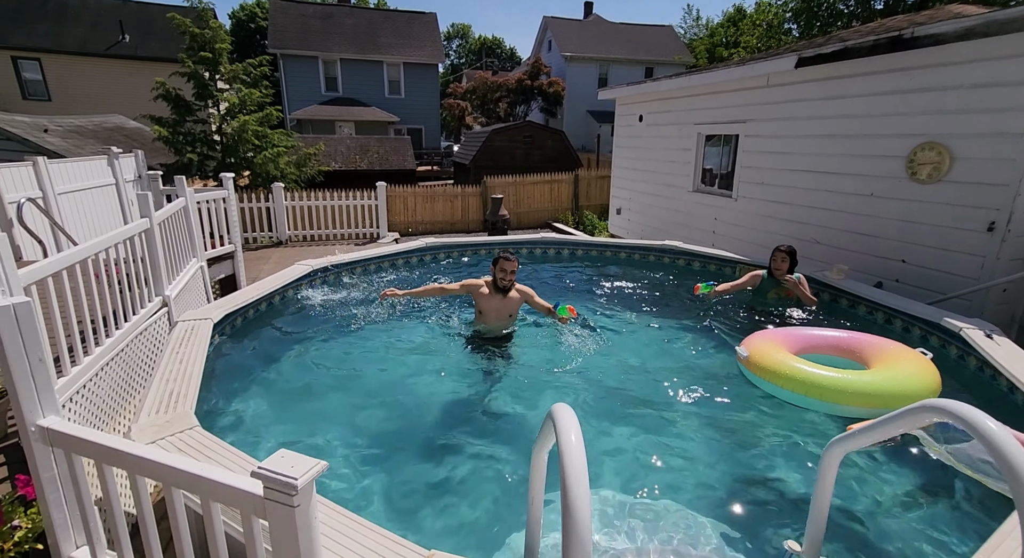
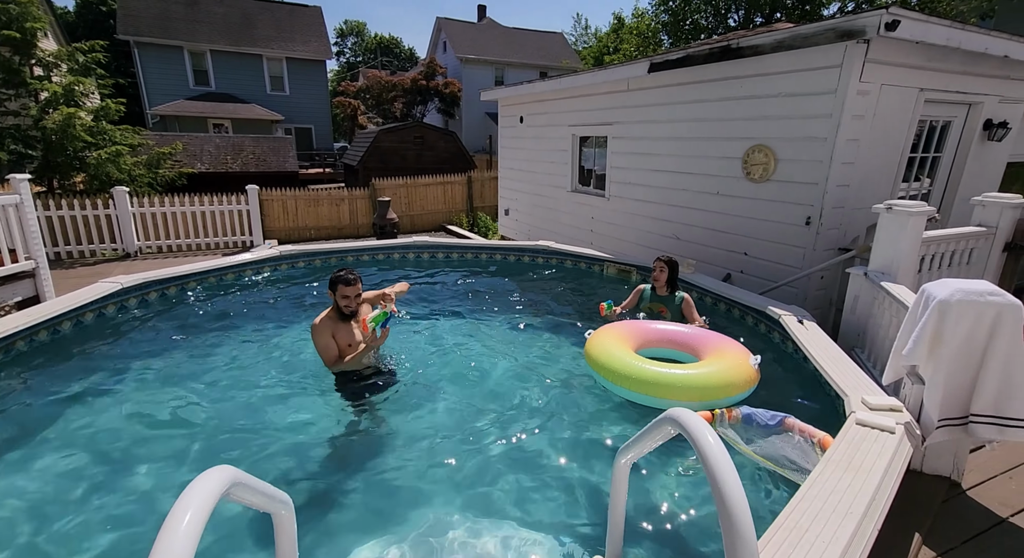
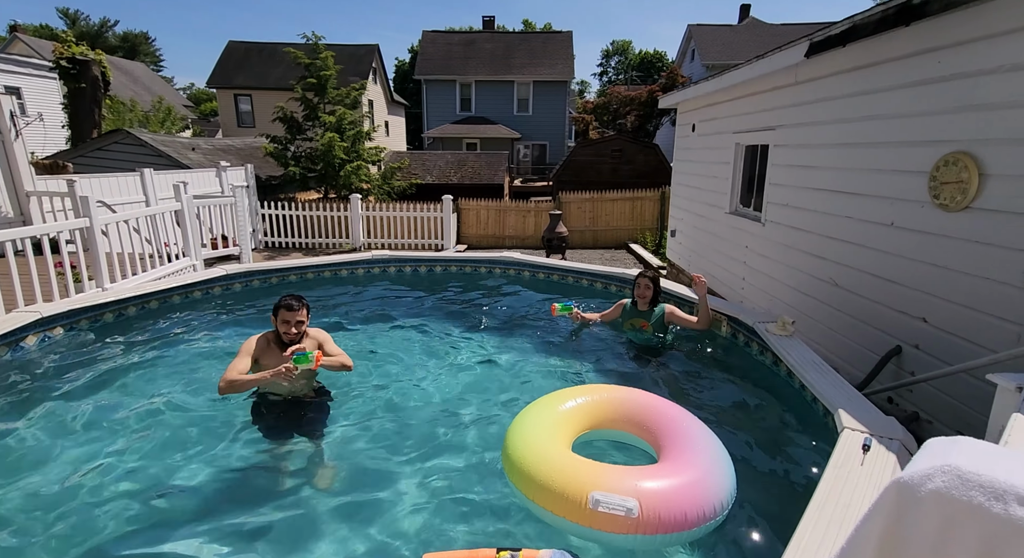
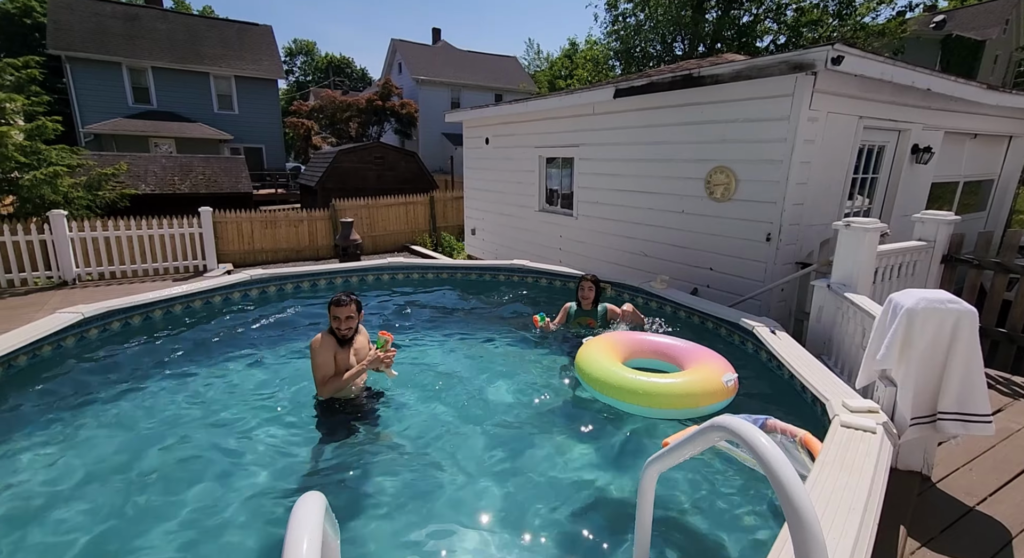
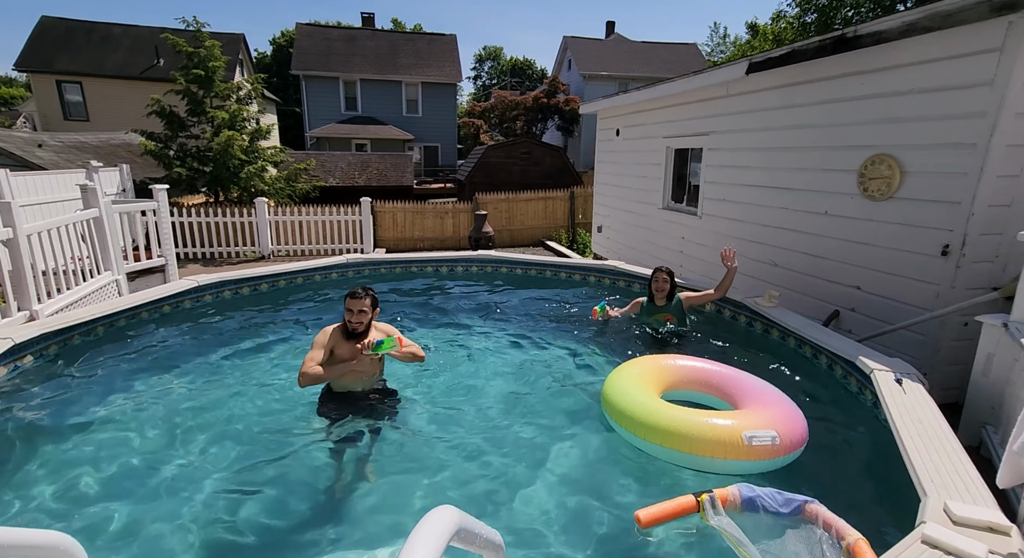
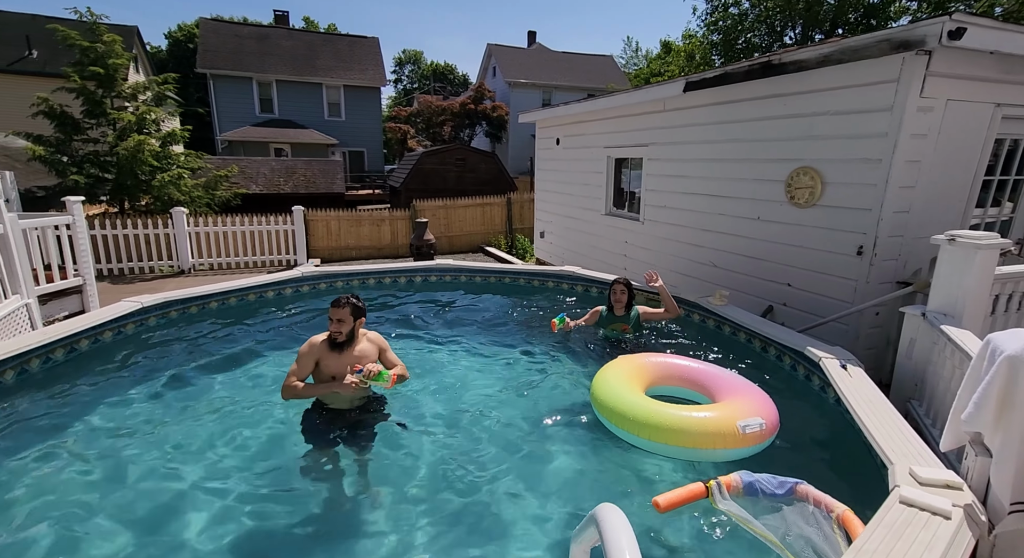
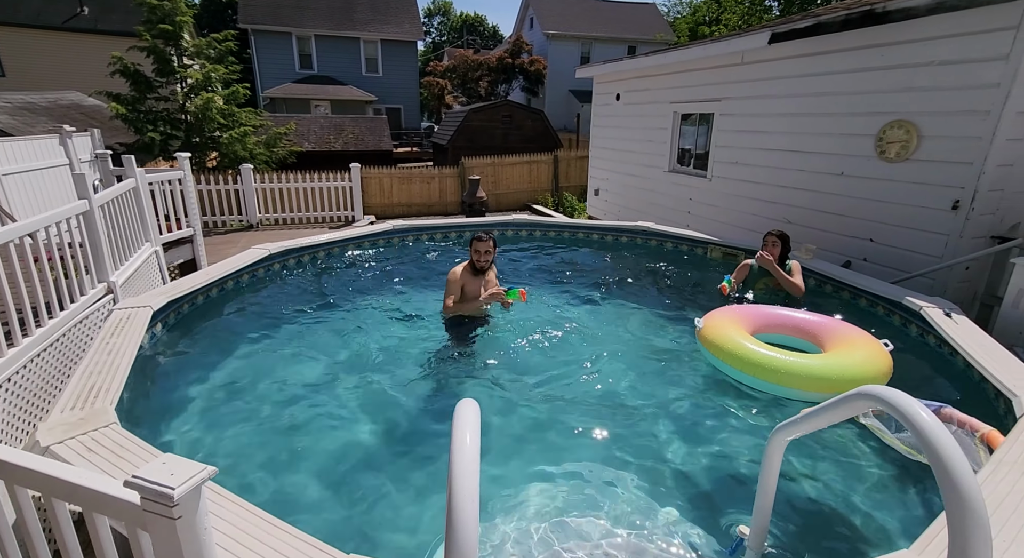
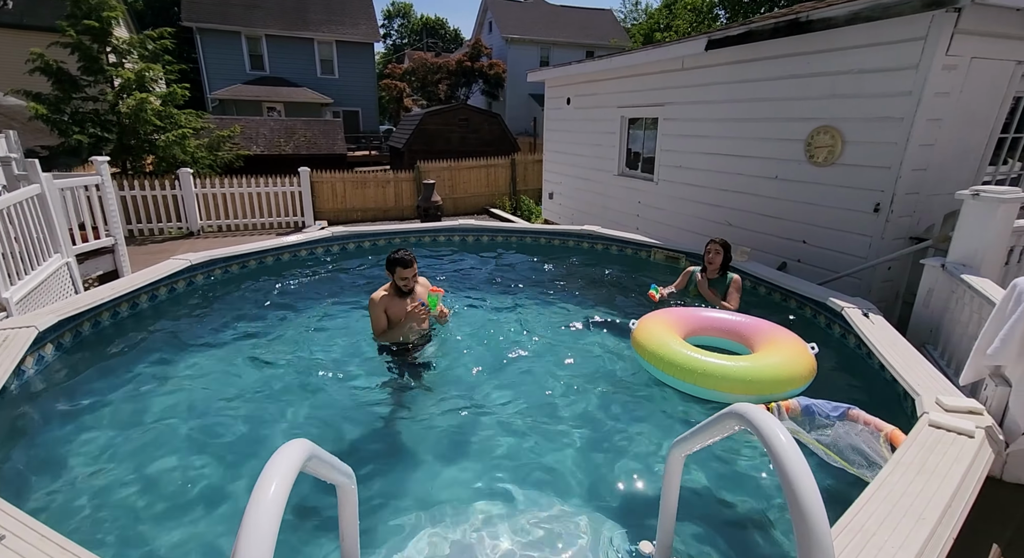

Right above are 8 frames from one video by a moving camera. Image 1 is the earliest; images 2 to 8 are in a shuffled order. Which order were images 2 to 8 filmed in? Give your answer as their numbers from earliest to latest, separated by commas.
7, 8, 2, 4, 6, 5, 3
